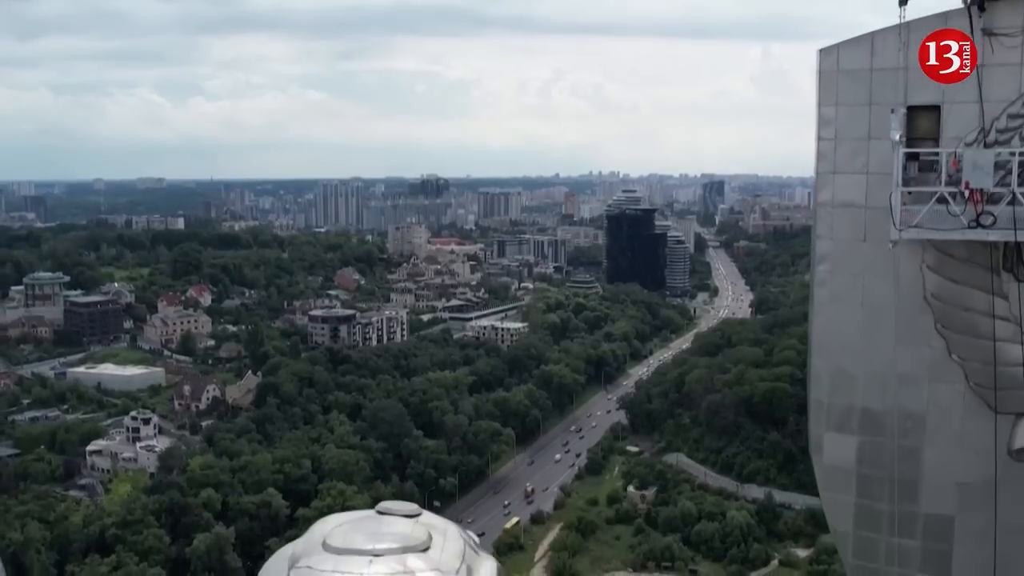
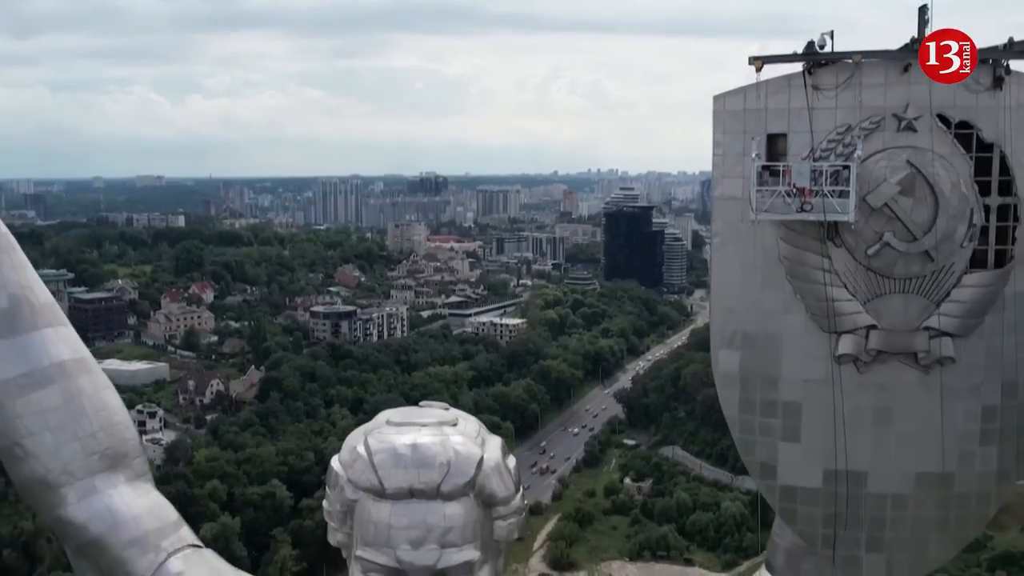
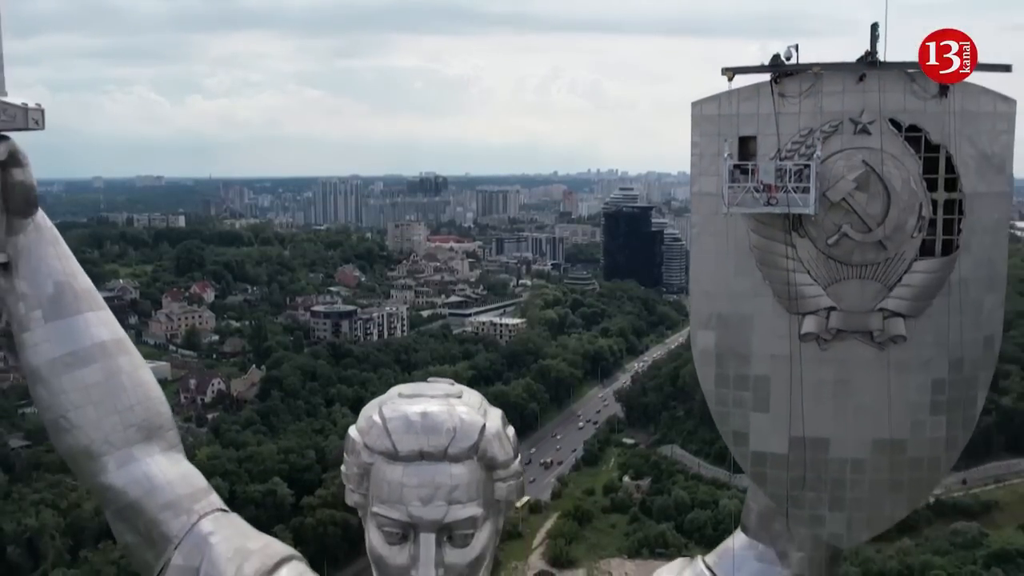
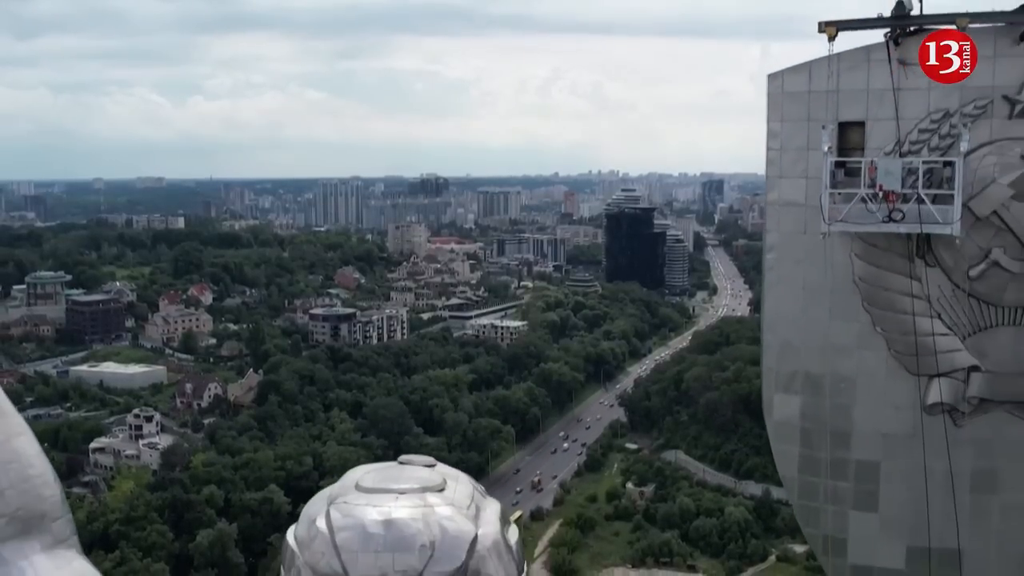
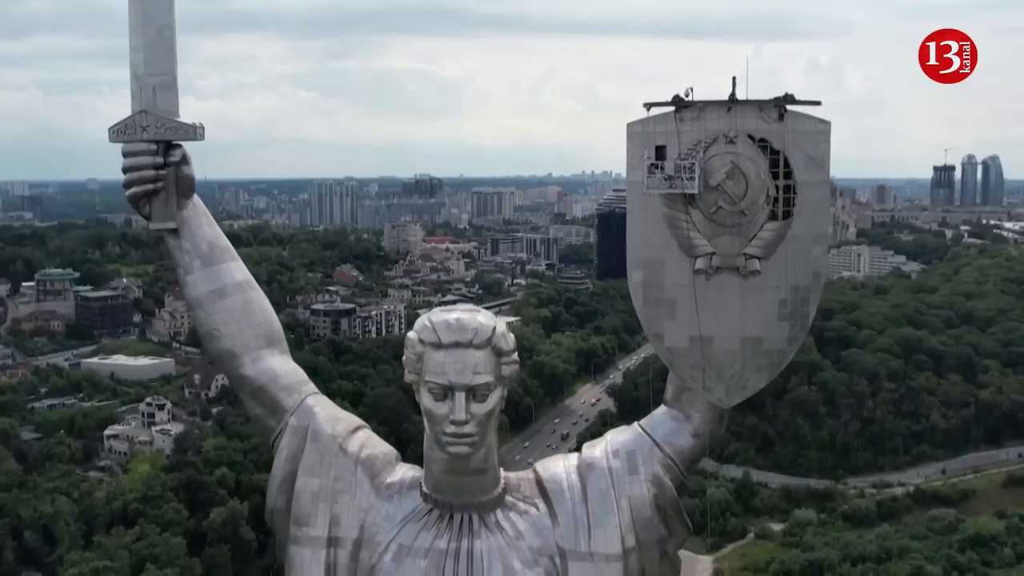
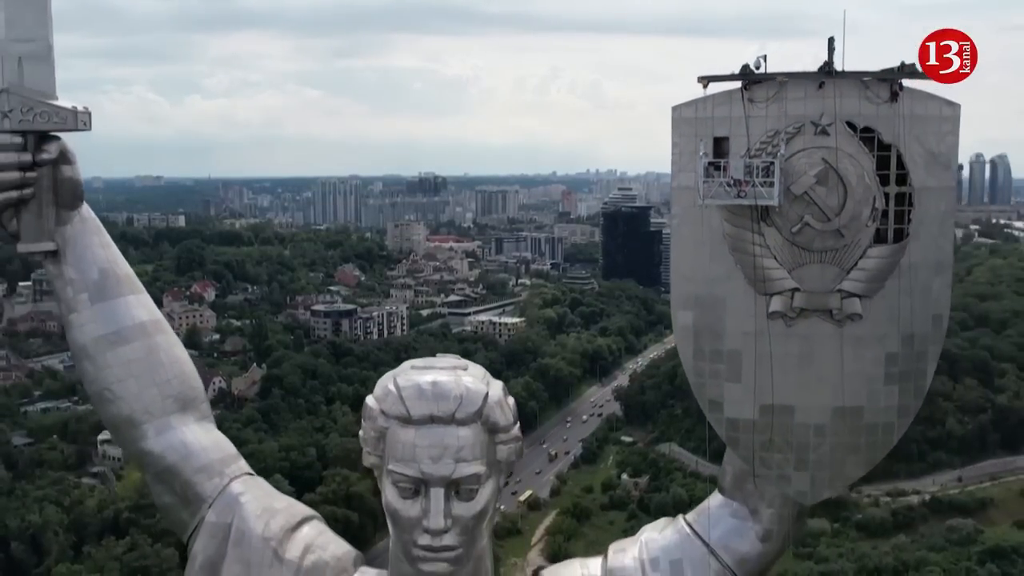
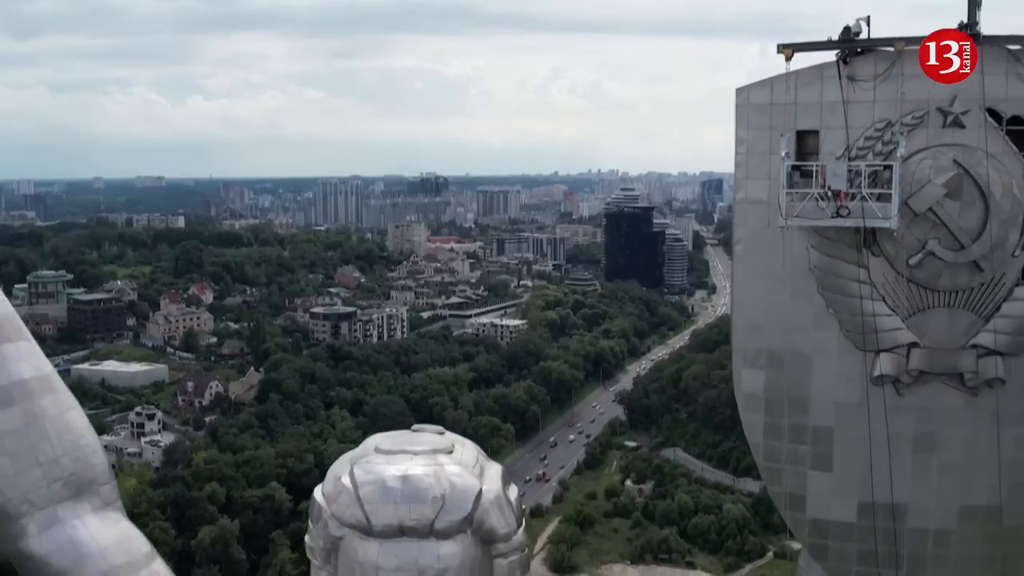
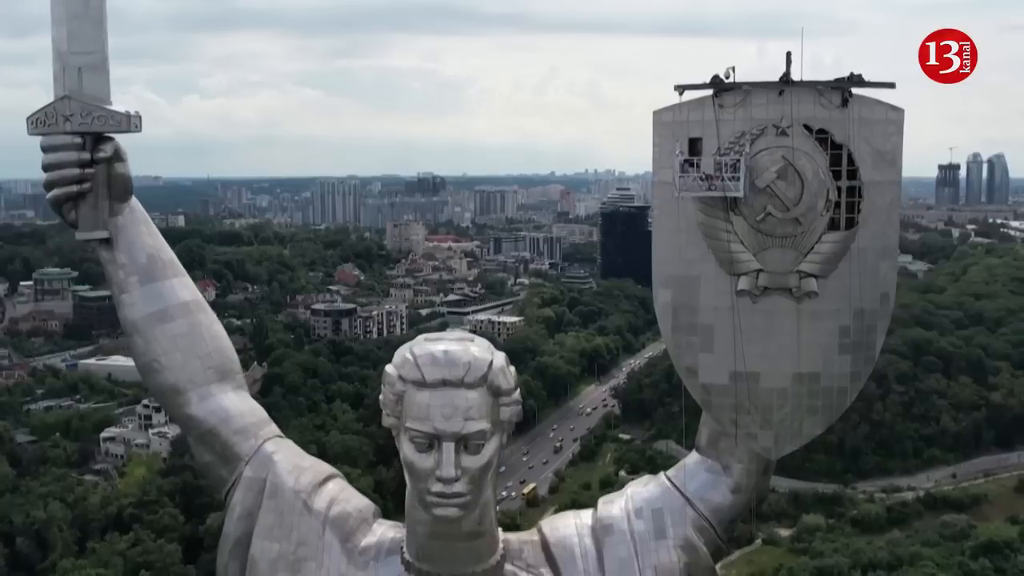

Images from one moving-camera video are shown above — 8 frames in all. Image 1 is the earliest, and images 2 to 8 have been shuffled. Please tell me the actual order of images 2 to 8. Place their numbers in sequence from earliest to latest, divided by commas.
4, 7, 2, 3, 6, 8, 5
